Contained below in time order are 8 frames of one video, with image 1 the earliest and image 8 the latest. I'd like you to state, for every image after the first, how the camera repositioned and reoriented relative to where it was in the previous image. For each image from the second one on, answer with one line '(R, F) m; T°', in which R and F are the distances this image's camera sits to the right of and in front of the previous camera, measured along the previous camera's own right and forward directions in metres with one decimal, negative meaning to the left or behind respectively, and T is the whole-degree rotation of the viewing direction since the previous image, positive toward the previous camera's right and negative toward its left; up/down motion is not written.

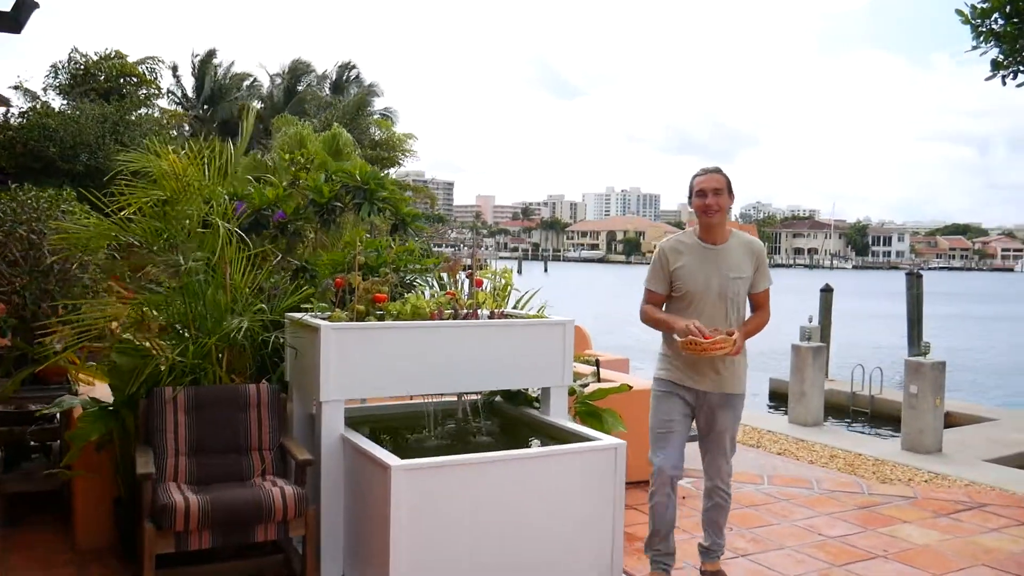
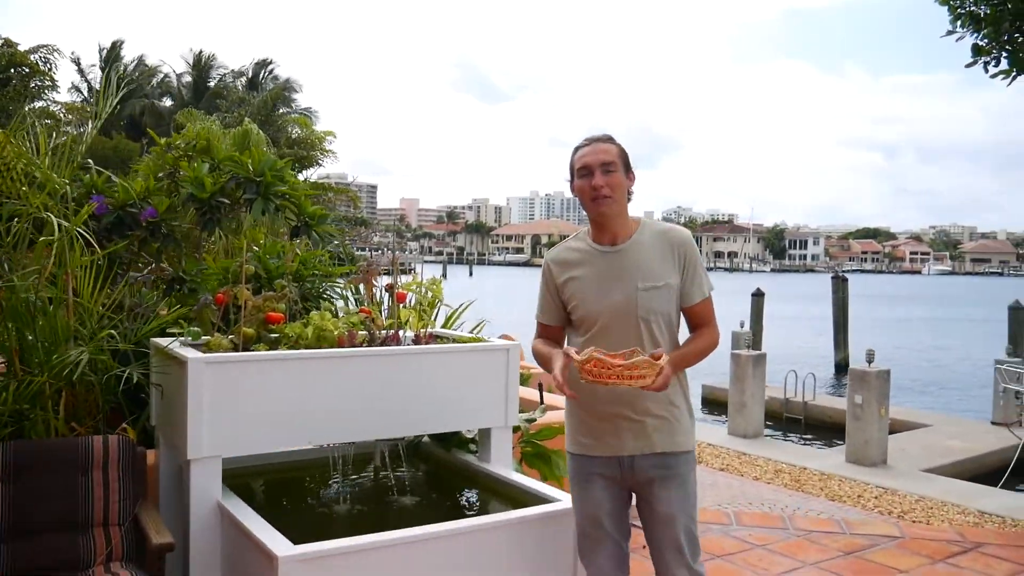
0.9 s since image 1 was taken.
(0.0, +0.9) m; +5°
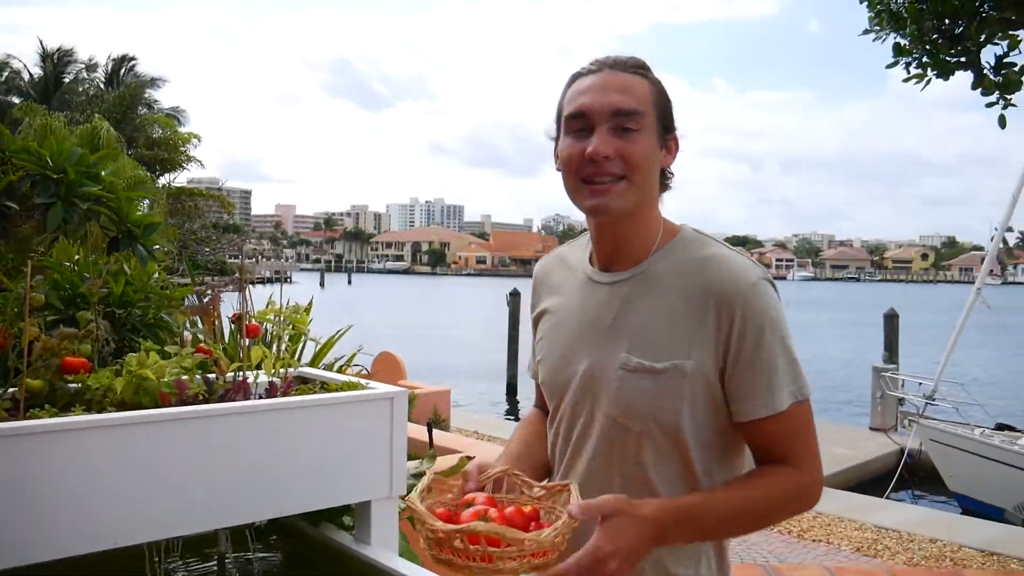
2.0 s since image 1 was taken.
(0.0, +0.8) m; +8°
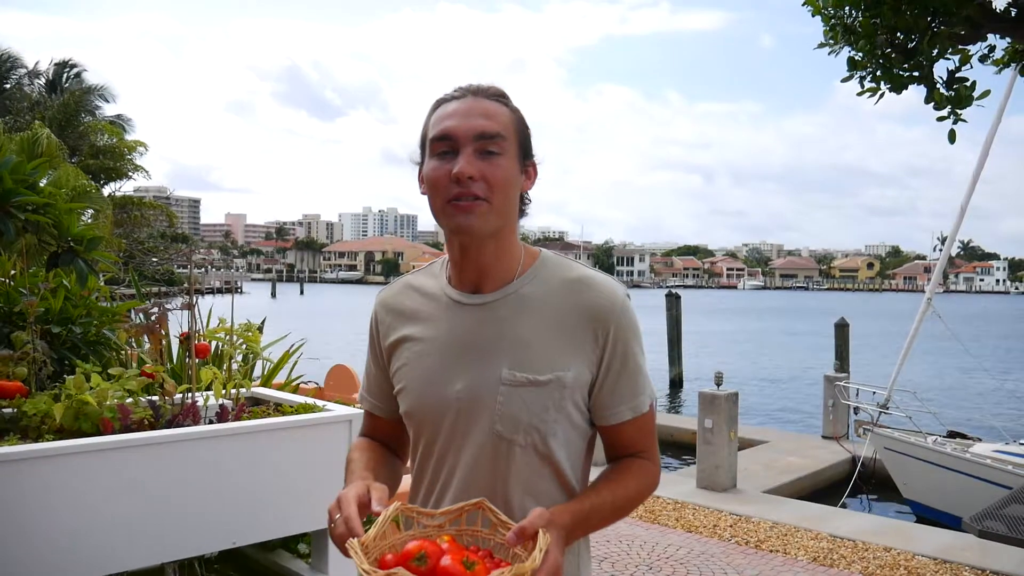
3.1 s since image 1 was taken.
(0.0, +0.1) m; +3°
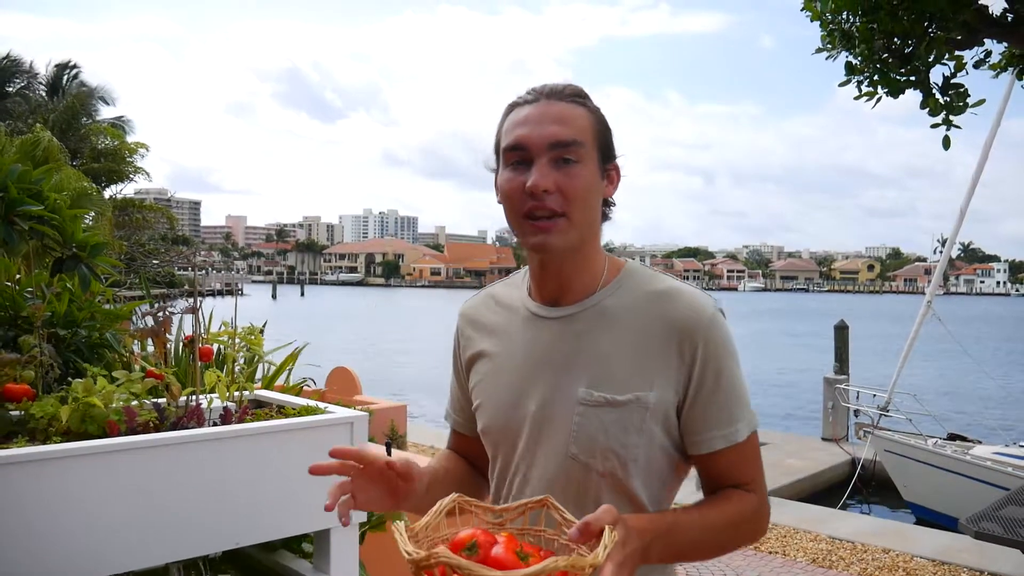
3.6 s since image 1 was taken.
(0.0, 0.0) m; 0°
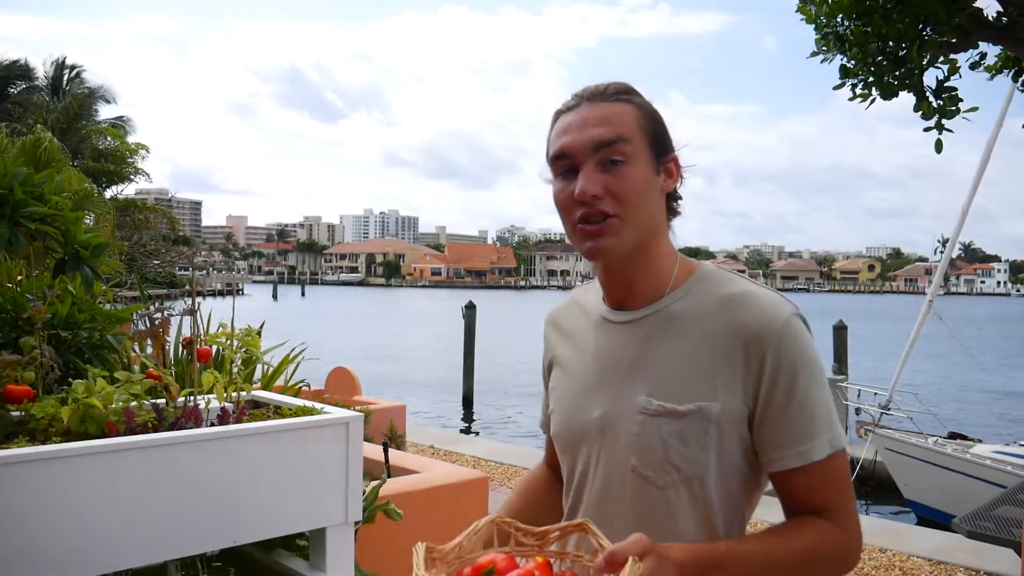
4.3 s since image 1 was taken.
(0.0, 0.0) m; 0°
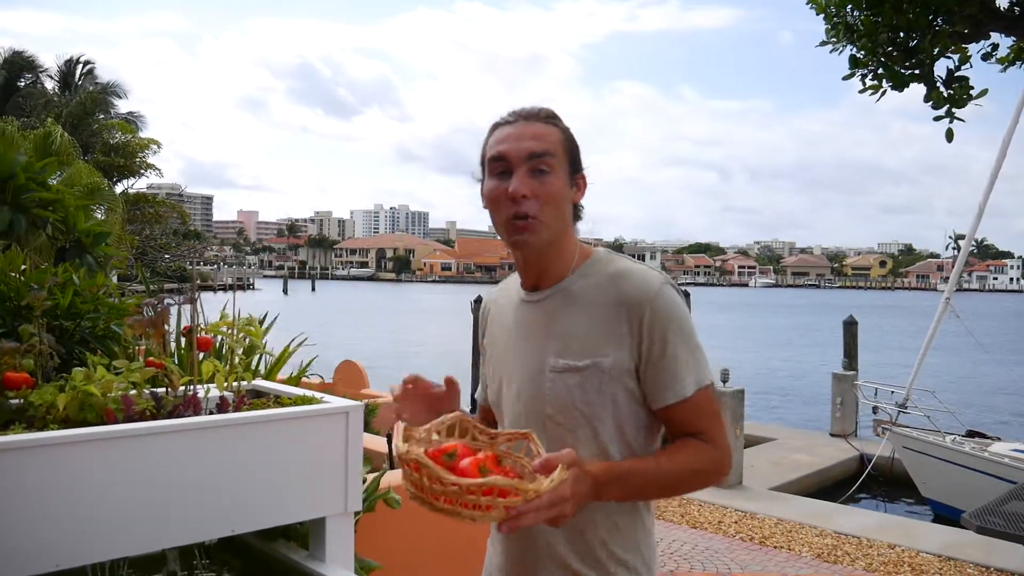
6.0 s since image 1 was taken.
(0.0, 0.0) m; -1°
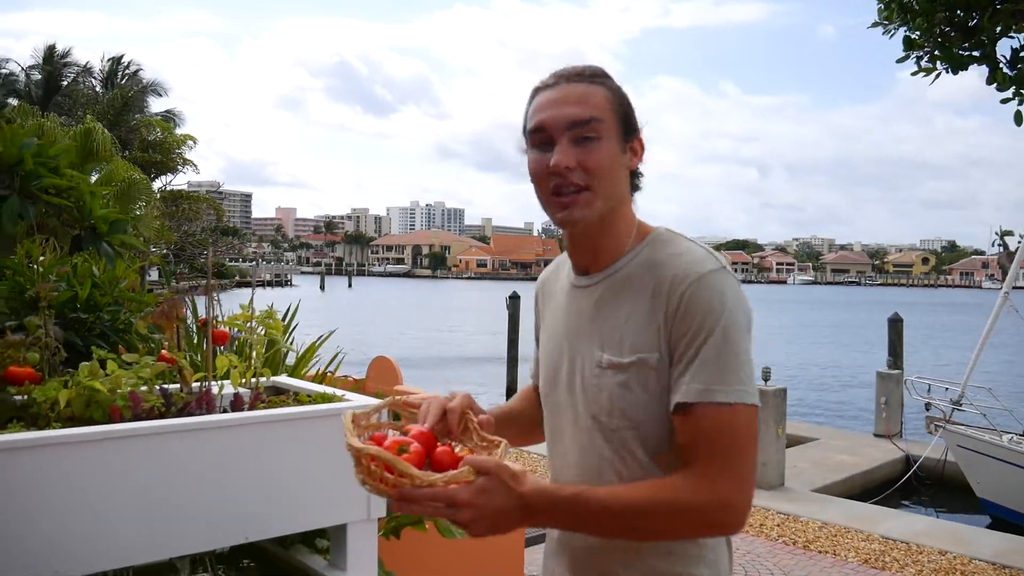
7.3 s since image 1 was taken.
(0.0, +0.2) m; -2°
